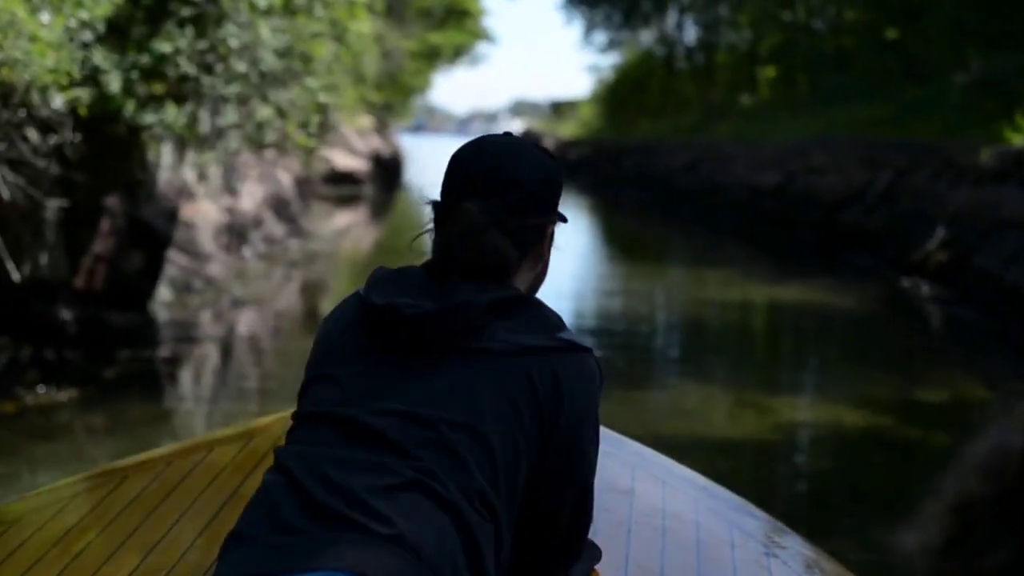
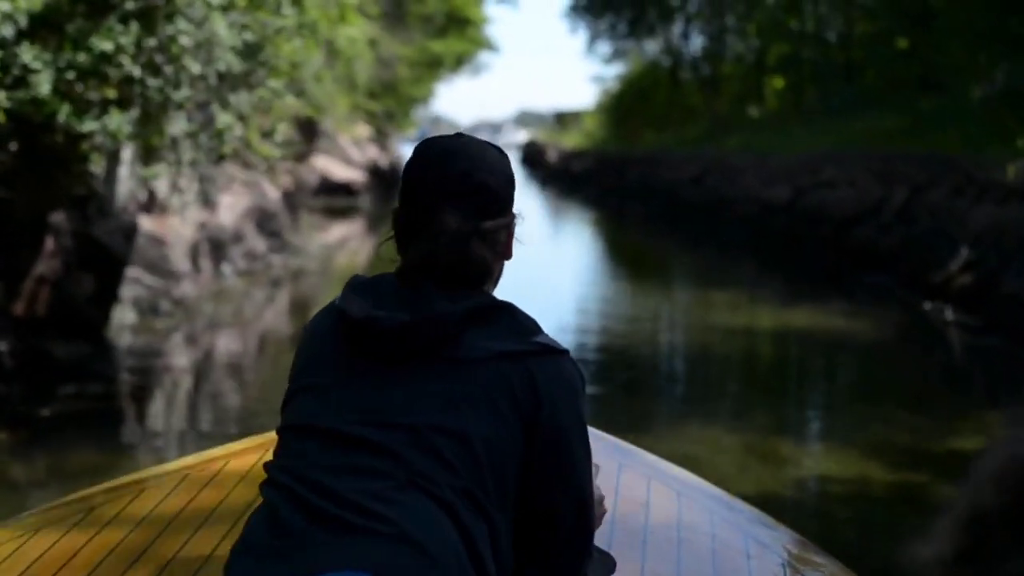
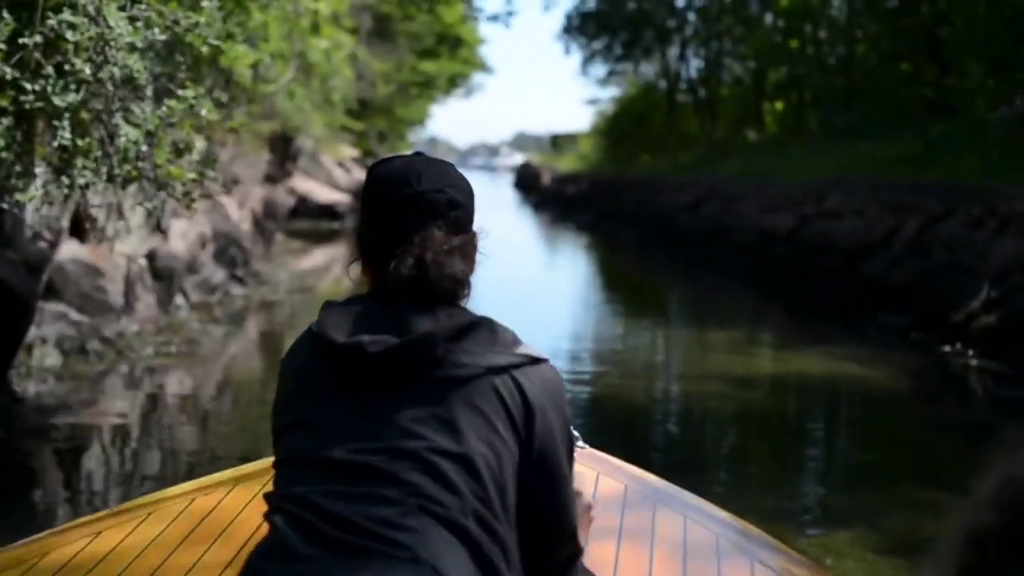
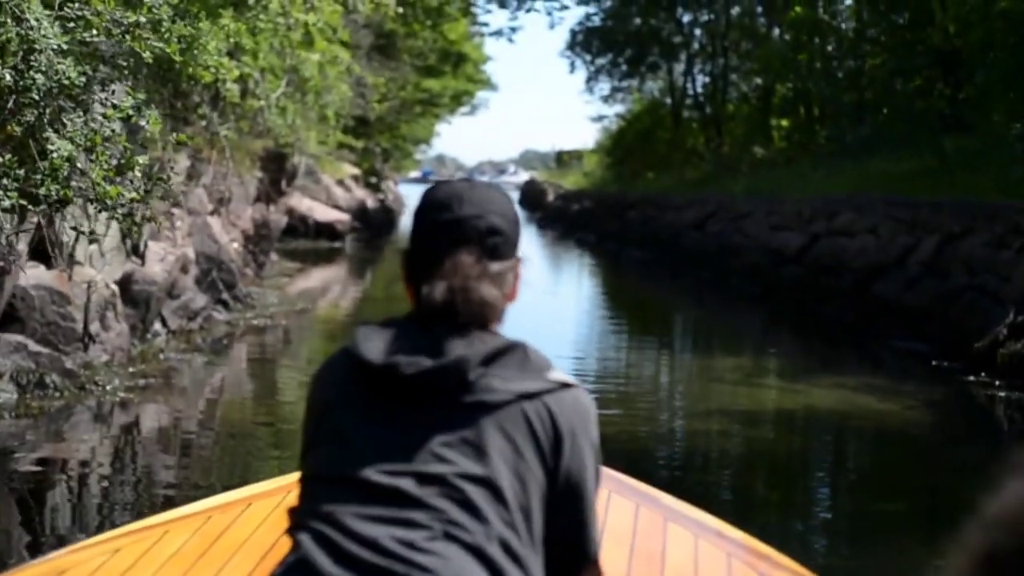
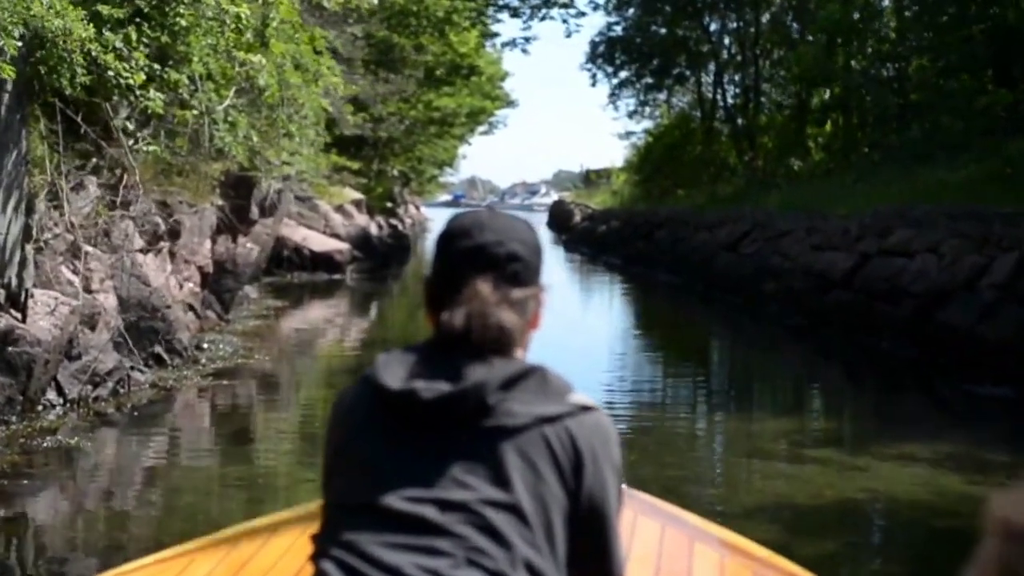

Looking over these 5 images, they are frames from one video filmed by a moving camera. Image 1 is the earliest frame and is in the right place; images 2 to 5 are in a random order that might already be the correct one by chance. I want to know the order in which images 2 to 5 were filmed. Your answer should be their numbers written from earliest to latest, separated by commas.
2, 3, 4, 5
